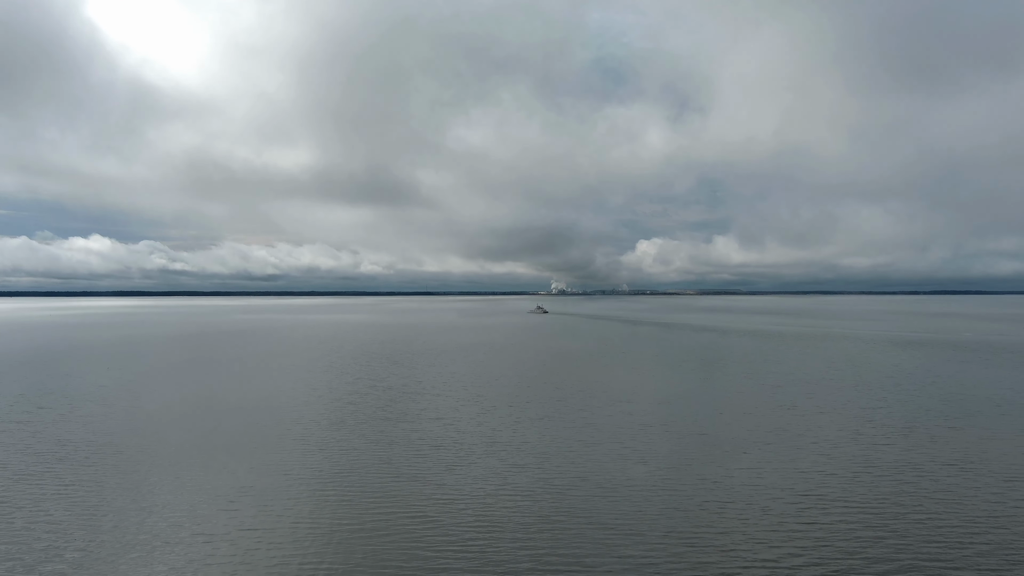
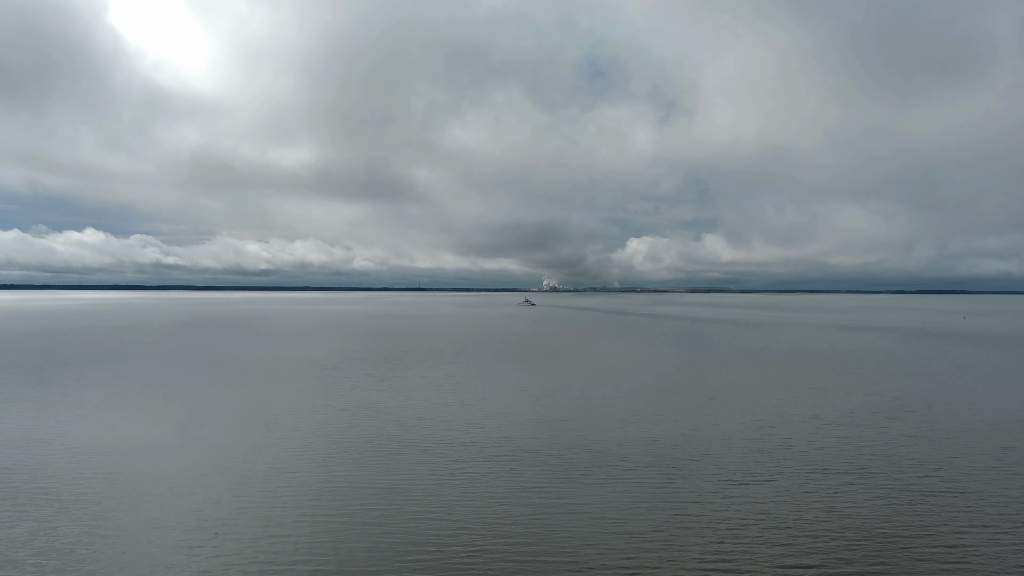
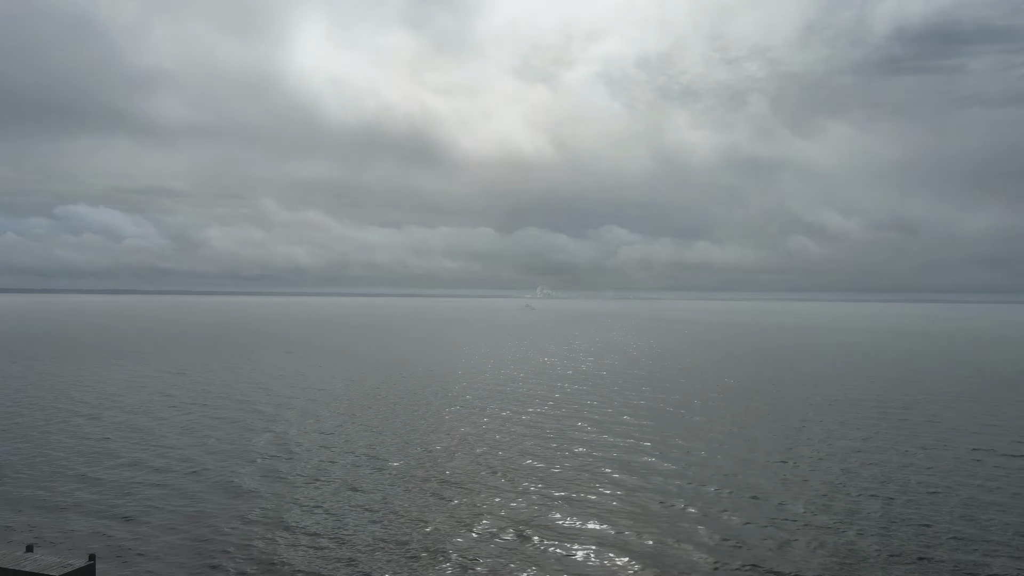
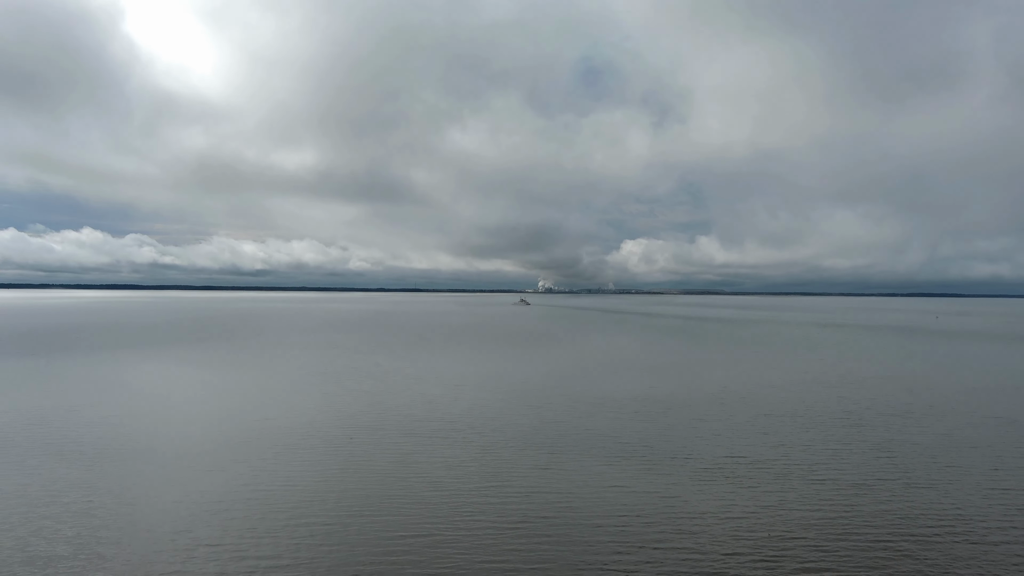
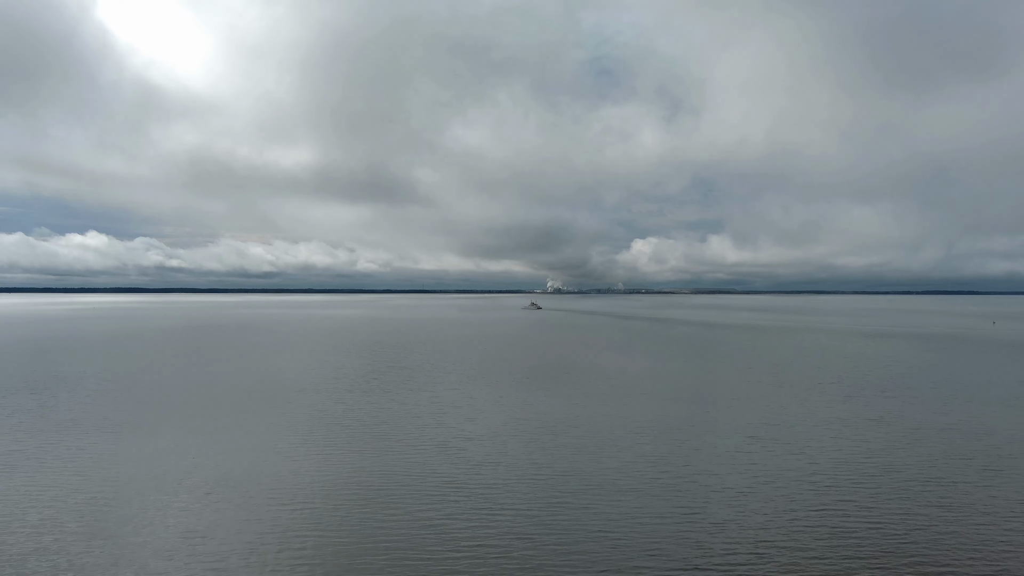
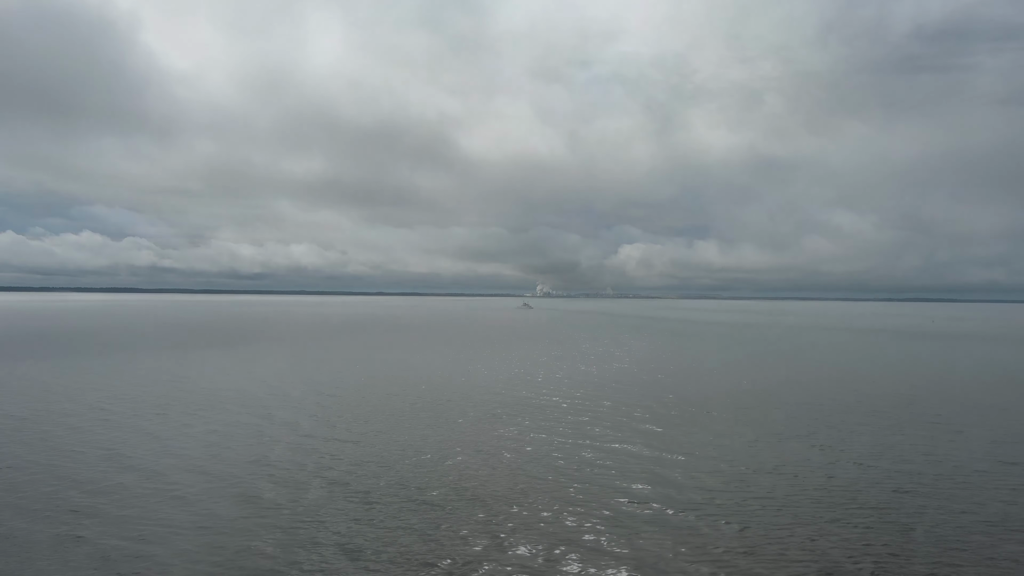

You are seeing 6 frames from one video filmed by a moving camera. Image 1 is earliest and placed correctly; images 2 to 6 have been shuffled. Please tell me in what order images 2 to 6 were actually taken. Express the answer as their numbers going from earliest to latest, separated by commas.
5, 2, 4, 6, 3
